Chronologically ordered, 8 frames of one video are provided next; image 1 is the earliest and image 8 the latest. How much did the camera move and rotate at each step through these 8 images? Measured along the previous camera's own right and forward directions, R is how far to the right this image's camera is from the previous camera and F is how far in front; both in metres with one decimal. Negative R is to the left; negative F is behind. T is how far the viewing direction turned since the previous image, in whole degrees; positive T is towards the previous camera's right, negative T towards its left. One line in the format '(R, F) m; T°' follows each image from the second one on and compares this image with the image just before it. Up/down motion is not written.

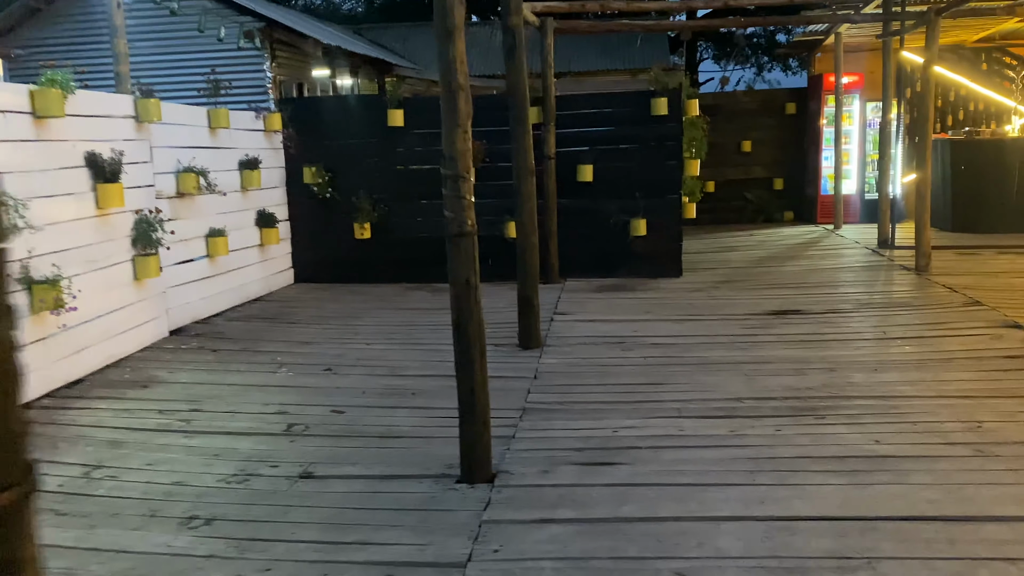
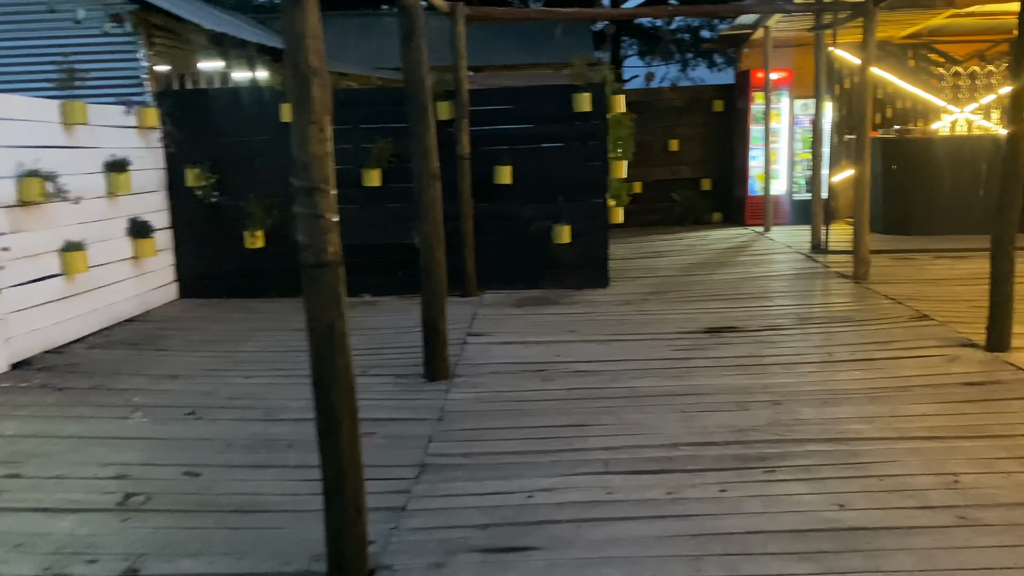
(+0.1, +0.5) m; +5°
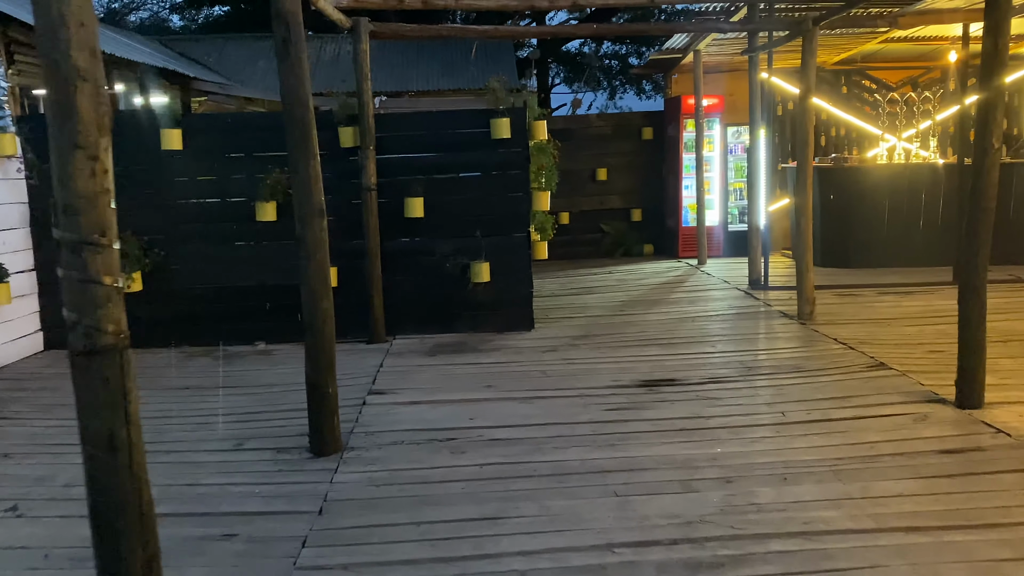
(+0.1, +0.5) m; +4°
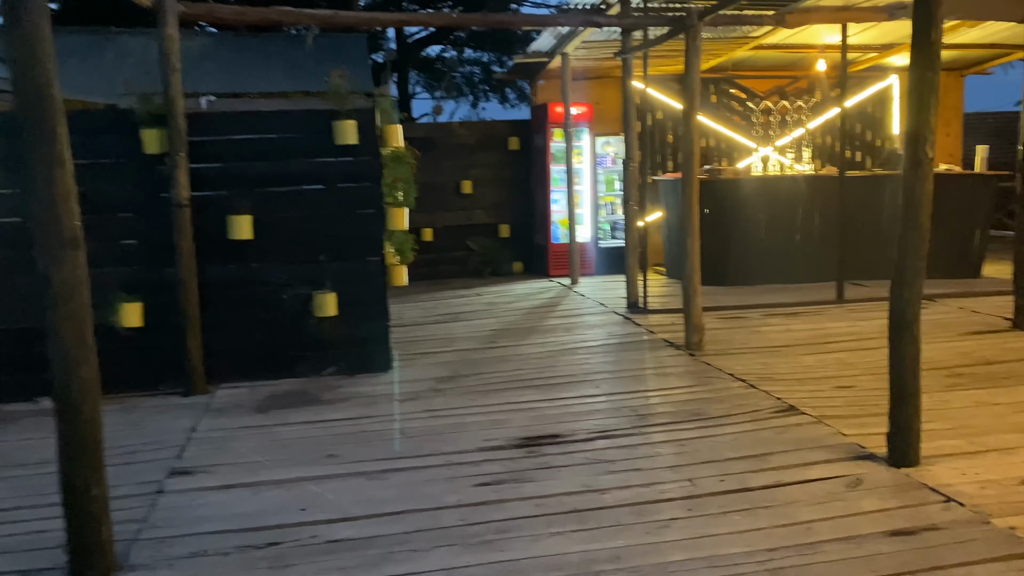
(+0.1, +0.7) m; +9°
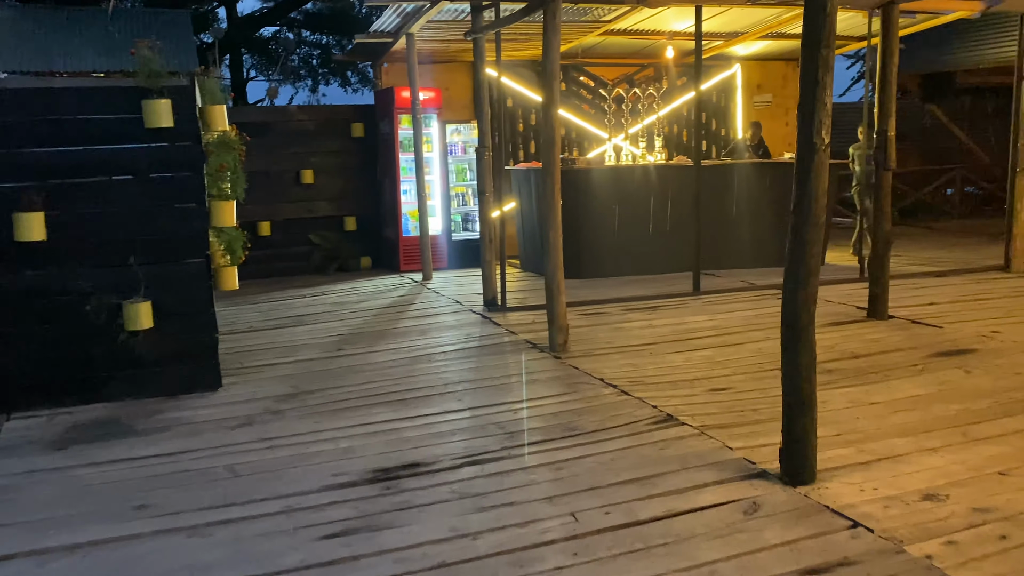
(0.0, +0.4) m; +10°
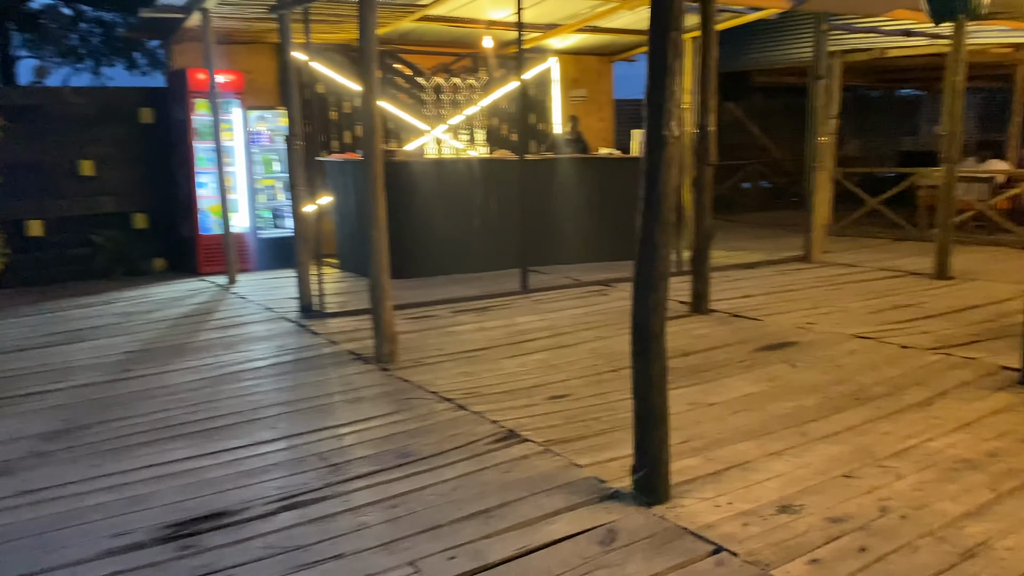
(0.0, +0.3) m; +12°
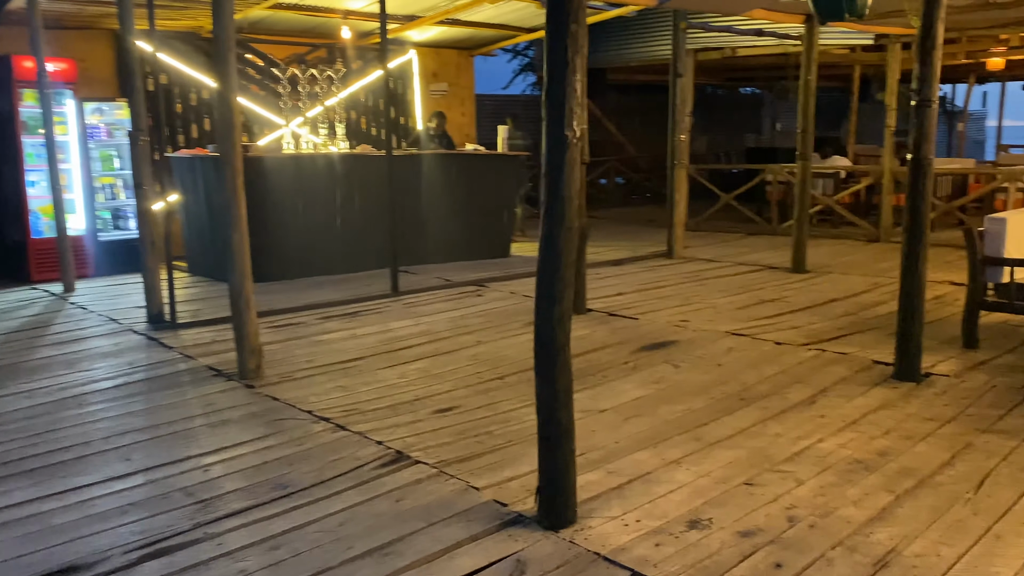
(-0.1, +0.2) m; +9°
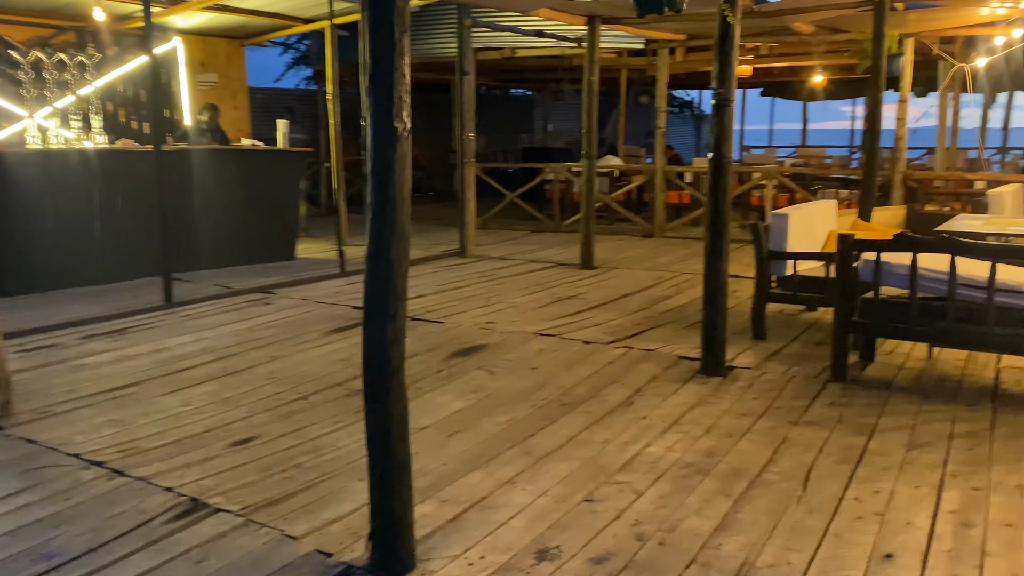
(-0.1, +0.3) m; +14°
